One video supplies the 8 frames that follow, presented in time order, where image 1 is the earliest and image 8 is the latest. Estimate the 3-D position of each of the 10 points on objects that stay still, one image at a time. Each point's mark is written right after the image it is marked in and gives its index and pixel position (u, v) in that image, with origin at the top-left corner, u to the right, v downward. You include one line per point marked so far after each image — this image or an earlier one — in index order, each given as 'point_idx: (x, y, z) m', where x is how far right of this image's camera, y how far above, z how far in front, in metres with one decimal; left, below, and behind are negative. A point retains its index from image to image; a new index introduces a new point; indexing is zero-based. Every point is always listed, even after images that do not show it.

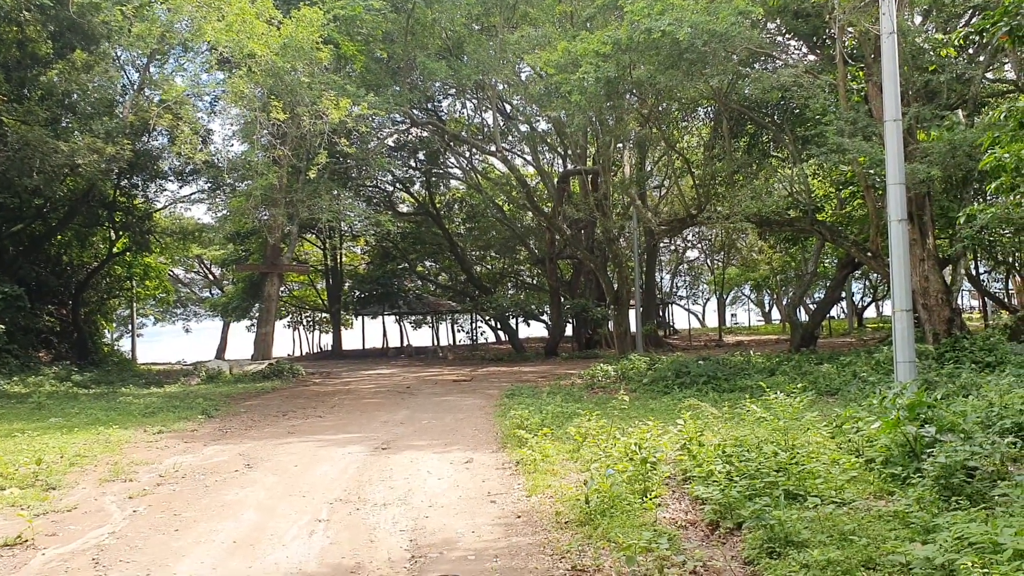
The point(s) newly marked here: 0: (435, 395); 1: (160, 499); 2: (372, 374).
0: (-1.0, -1.4, +13.4) m
1: (-2.2, -1.3, +6.1) m
2: (-2.8, -1.7, +19.5) m
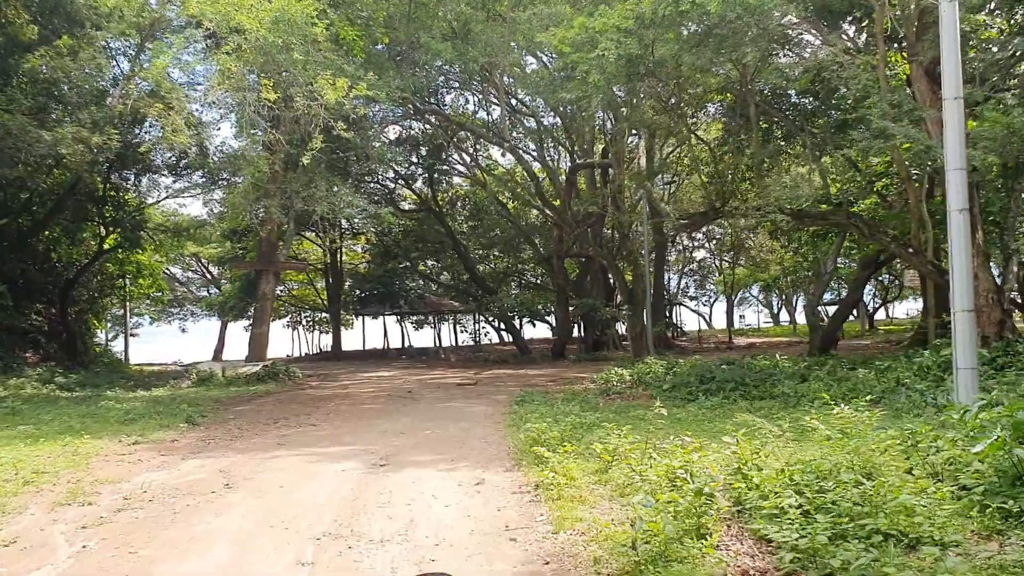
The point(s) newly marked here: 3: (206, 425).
0: (-0.9, -1.4, +12.5) m
1: (-2.1, -1.3, +5.2) m
2: (-2.6, -1.7, +18.6) m
3: (-3.2, -1.5, +10.5) m
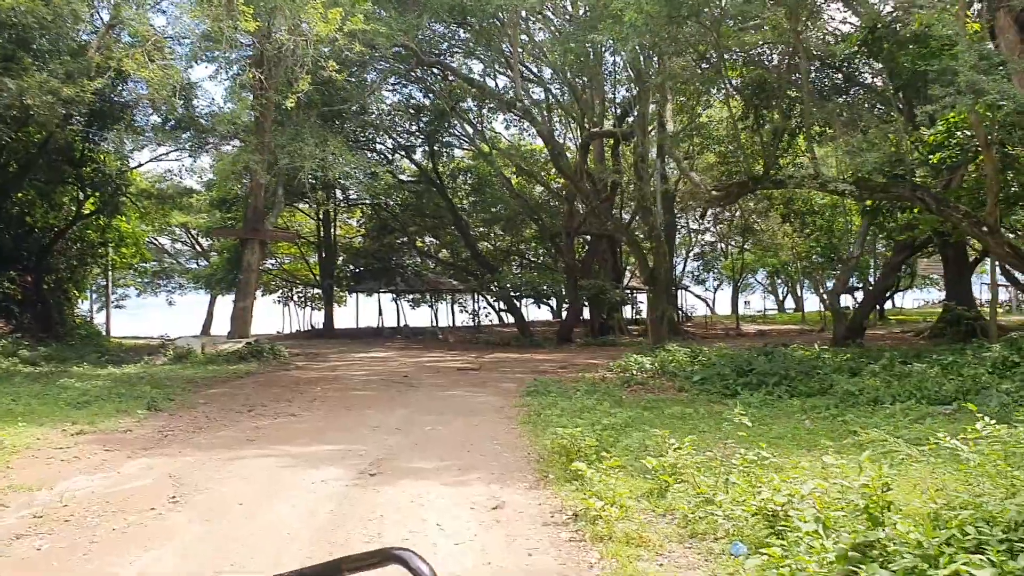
0: (-0.8, -1.1, +11.1) m
1: (-1.9, -1.1, +3.8) m
2: (-2.6, -1.2, +17.2) m
3: (-3.1, -1.1, +9.1) m
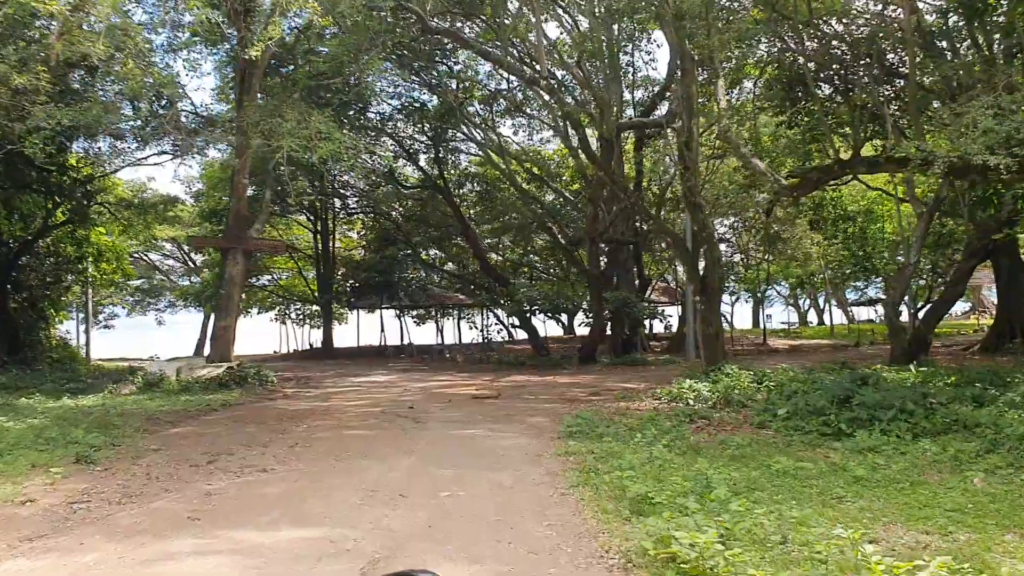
0: (-0.5, -1.2, +8.9) m
1: (-1.7, -1.1, +1.7) m
2: (-2.3, -1.4, +15.0) m
3: (-2.8, -1.2, +6.9) m
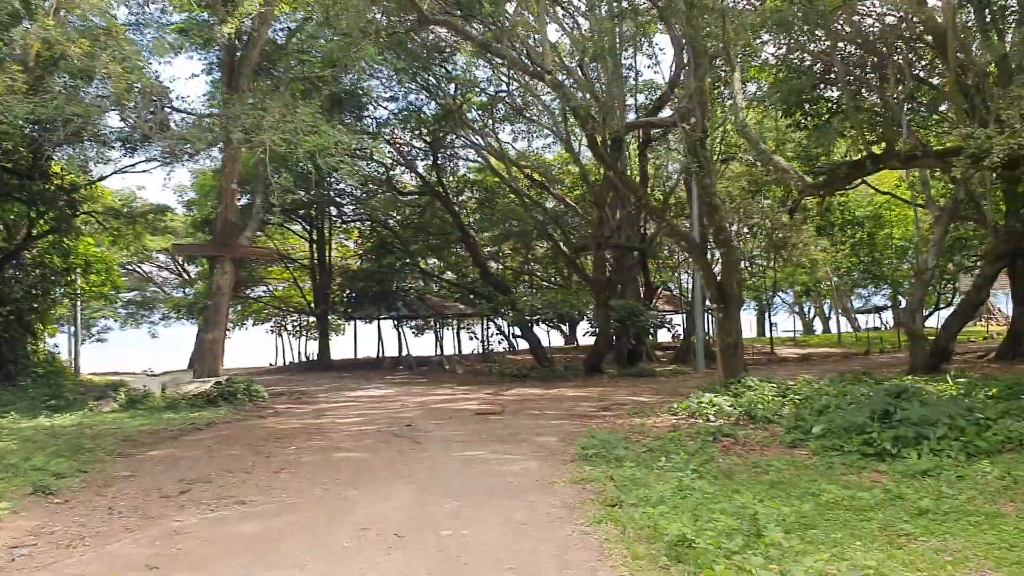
0: (-0.4, -1.3, +8.2) m
1: (-1.6, -1.1, +0.9) m
2: (-2.2, -1.6, +14.3) m
3: (-2.8, -1.3, +6.2) m
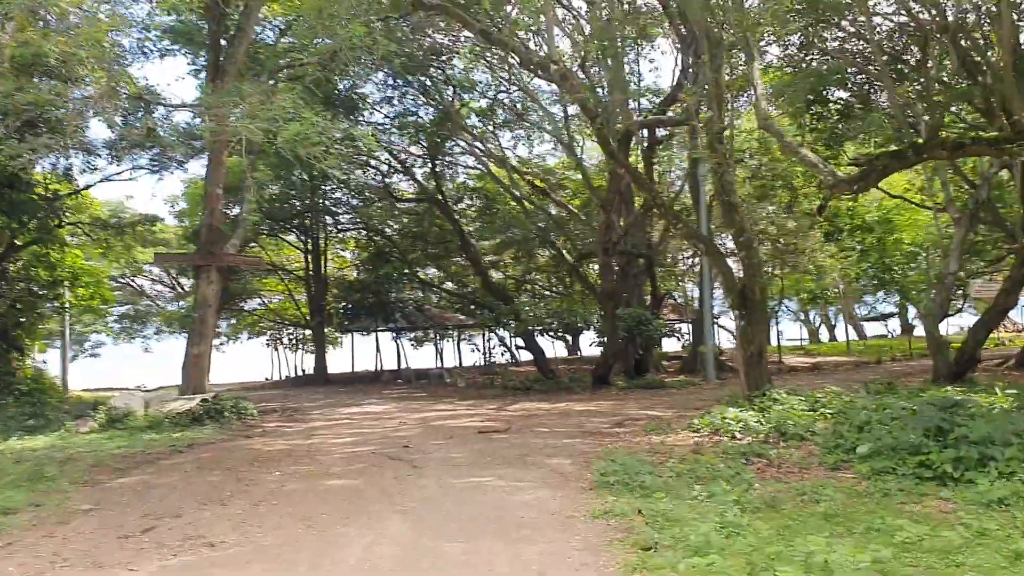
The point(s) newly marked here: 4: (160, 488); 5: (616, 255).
0: (-0.4, -1.3, +7.4) m
1: (-1.5, -1.1, +0.1) m
2: (-2.1, -1.7, +13.5) m
3: (-2.7, -1.4, +5.4) m
4: (-2.6, -1.5, +7.3) m
5: (+1.8, +0.6, +18.7) m
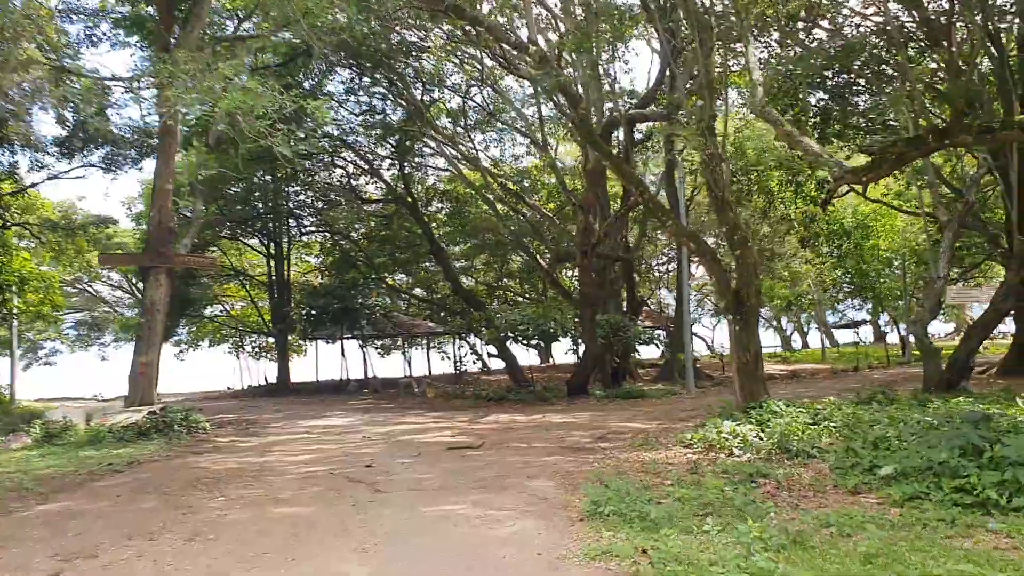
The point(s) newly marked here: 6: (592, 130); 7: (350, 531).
0: (-0.5, -1.3, +6.5) m
1: (-1.5, -1.0, -0.8) m
2: (-2.5, -1.8, +12.5) m
3: (-2.8, -1.3, +4.4) m
4: (-2.8, -1.5, +6.3) m
5: (+1.3, +0.5, +17.9) m
6: (+0.9, +1.7, +10.8) m
7: (-0.9, -1.3, +5.4) m
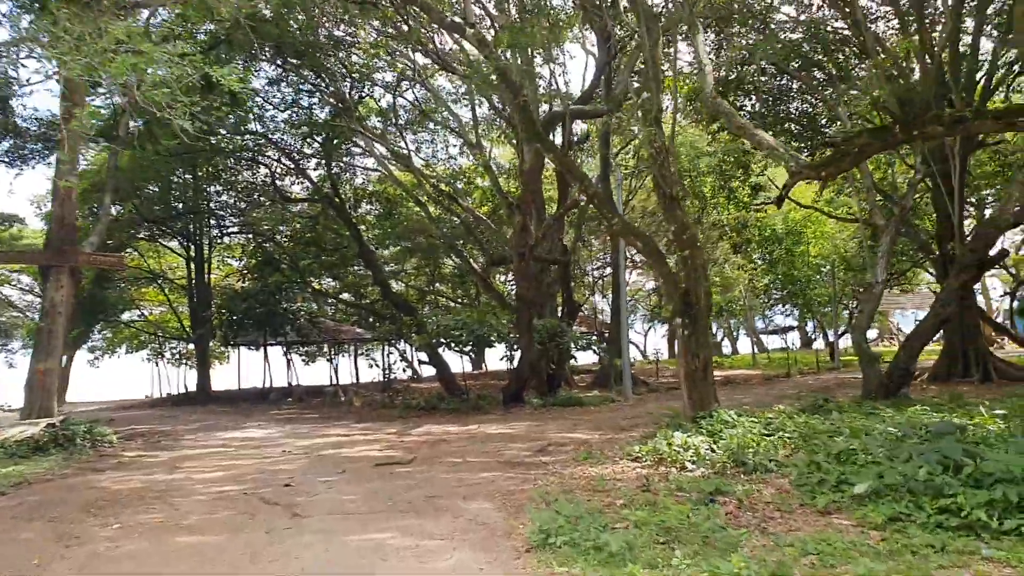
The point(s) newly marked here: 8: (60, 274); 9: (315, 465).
0: (-0.9, -1.3, +5.8) m
1: (-1.3, -1.0, -1.5) m
2: (-3.3, -1.8, +11.7) m
3: (-3.0, -1.3, +3.6) m
4: (-3.1, -1.4, +5.5) m
5: (+0.2, +0.4, +17.3) m
6: (+0.2, +1.7, +10.2) m
7: (-1.2, -1.3, +4.7) m
8: (-5.3, +0.1, +11.8) m
9: (-1.7, -1.5, +8.5) m
